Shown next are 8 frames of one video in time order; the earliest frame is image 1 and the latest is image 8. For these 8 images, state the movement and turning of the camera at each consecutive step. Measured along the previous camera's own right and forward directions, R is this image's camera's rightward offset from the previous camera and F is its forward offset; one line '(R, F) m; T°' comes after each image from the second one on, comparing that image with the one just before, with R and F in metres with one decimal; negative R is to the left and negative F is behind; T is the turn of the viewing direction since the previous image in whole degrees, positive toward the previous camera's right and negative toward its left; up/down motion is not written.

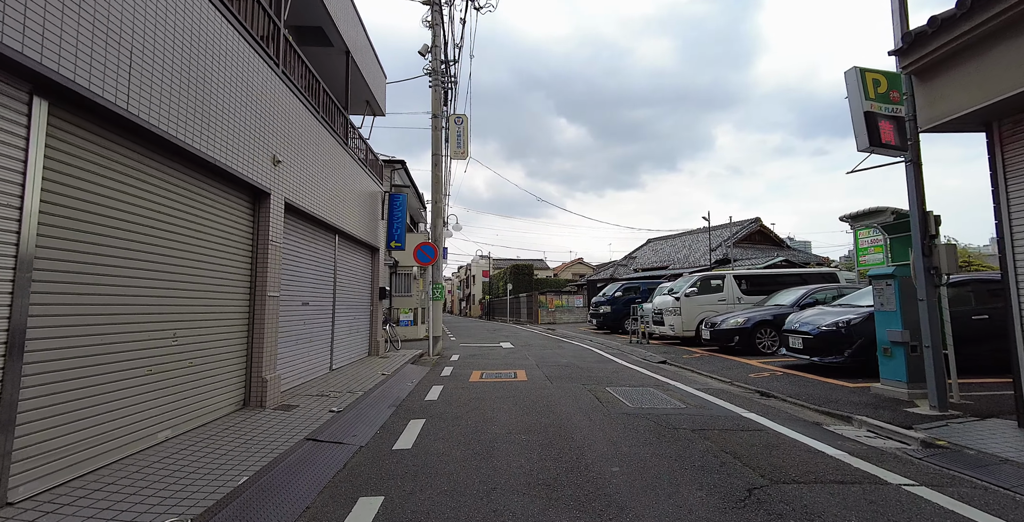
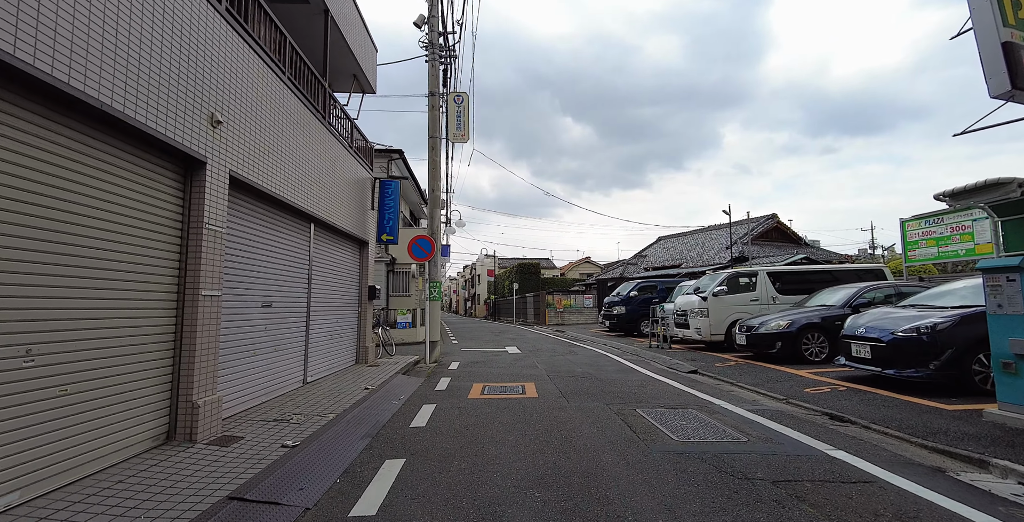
(0.0, +1.2) m; -1°
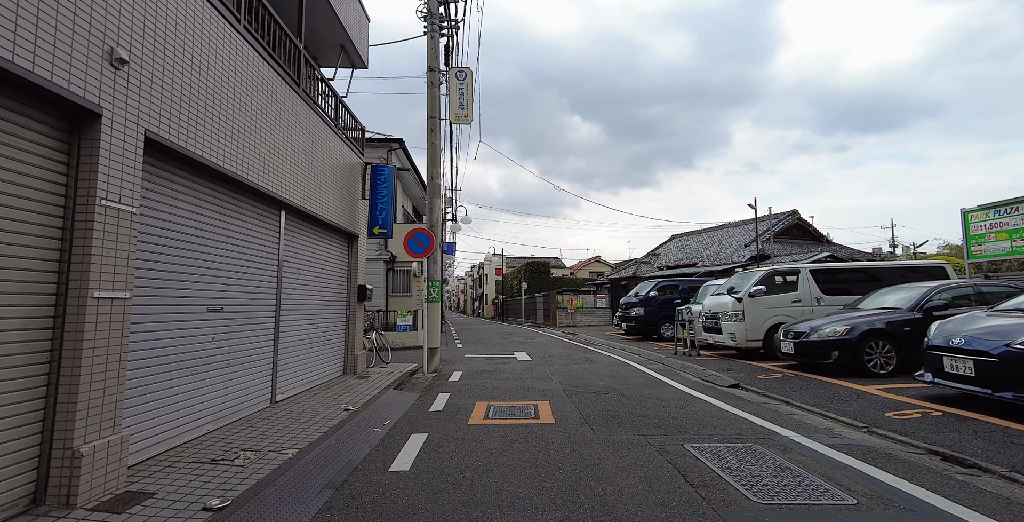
(0.0, +1.2) m; -1°
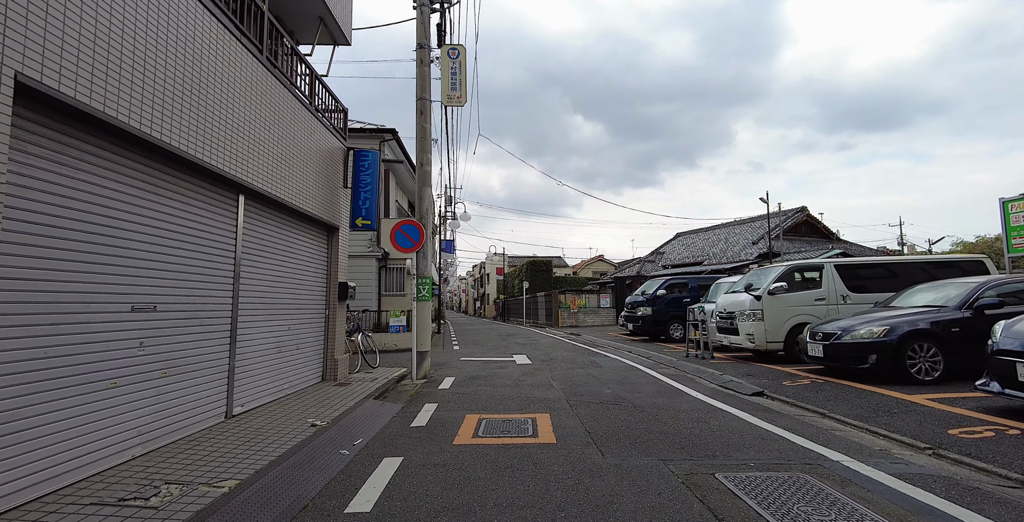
(+0.1, +0.8) m; 0°
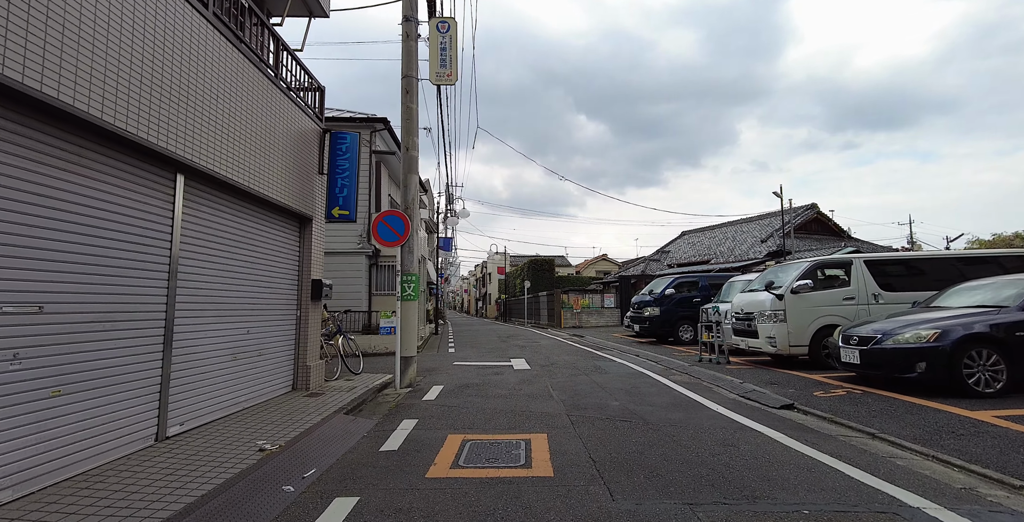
(+0.1, +0.8) m; 0°
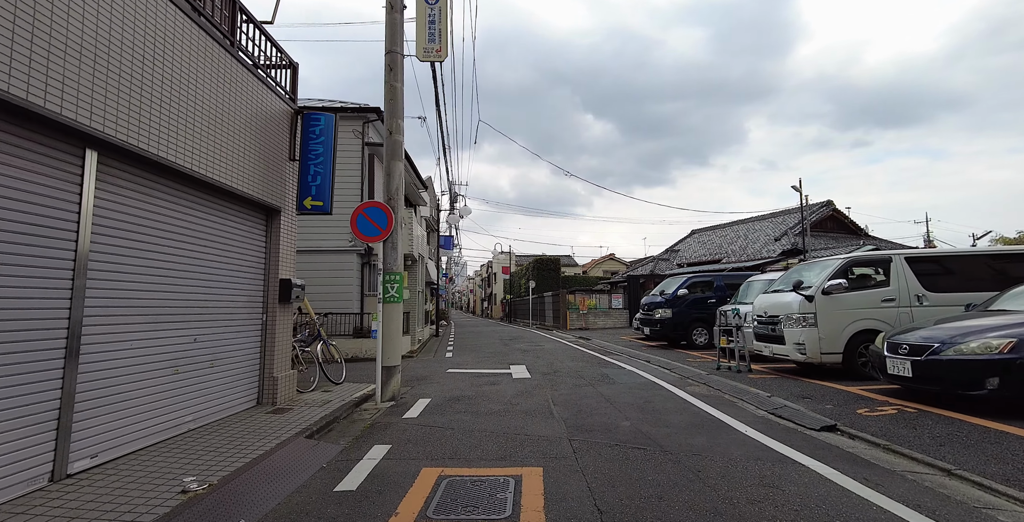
(+0.2, +0.8) m; -1°
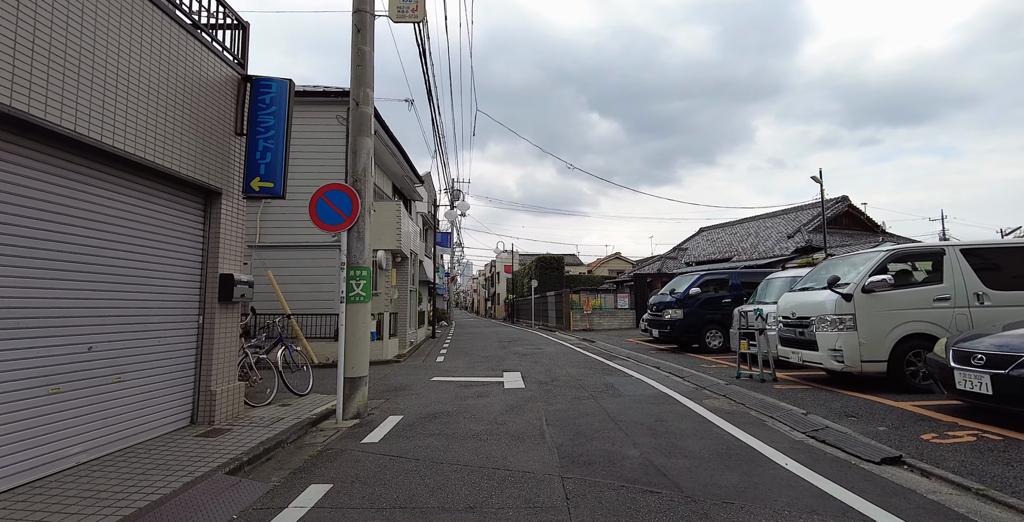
(+0.2, +1.0) m; -1°
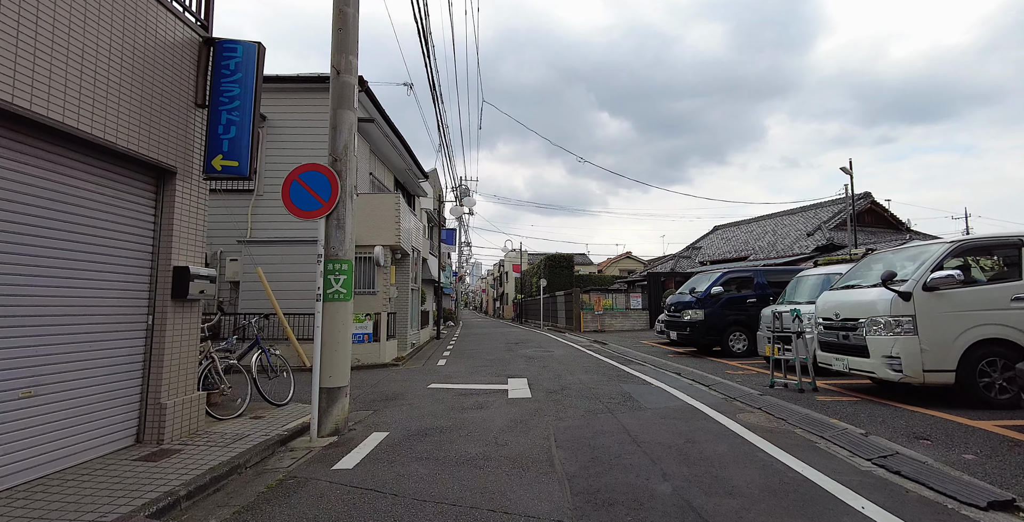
(+0.1, +0.8) m; -1°
